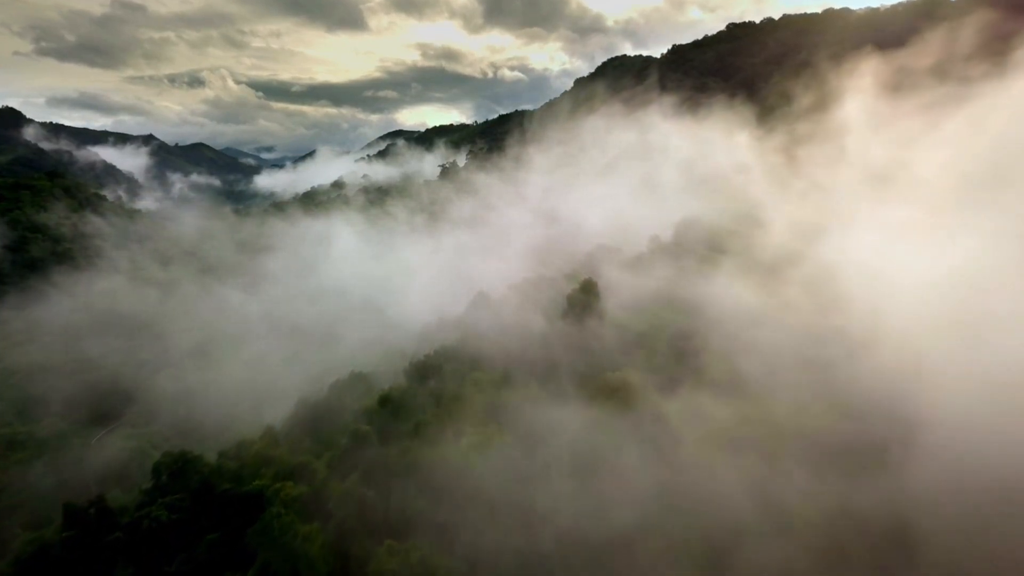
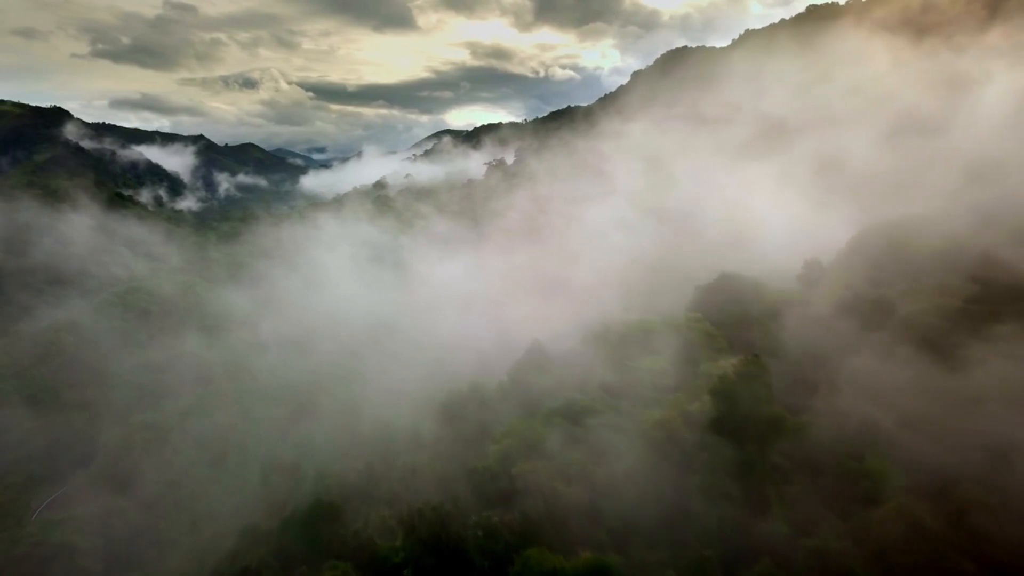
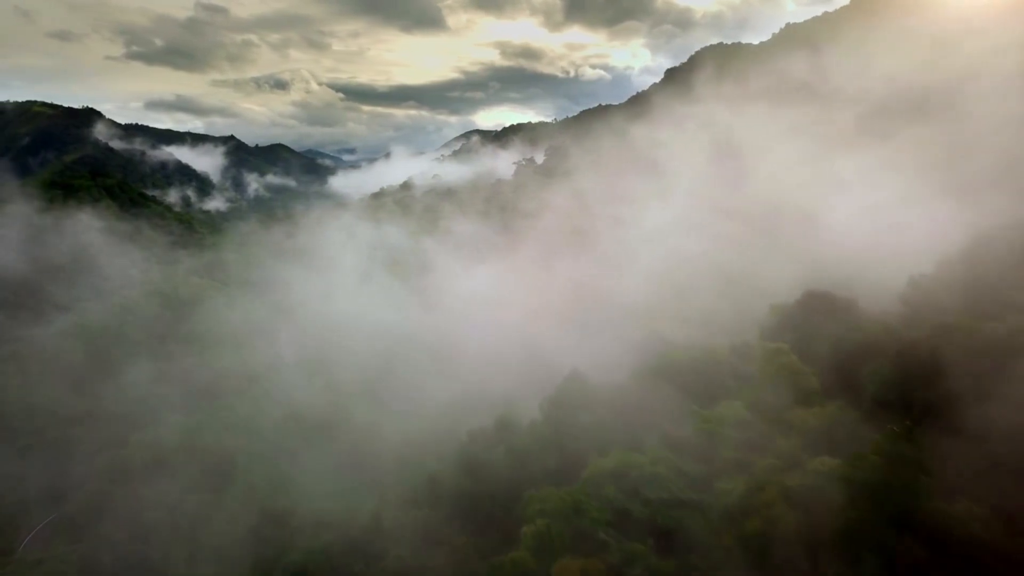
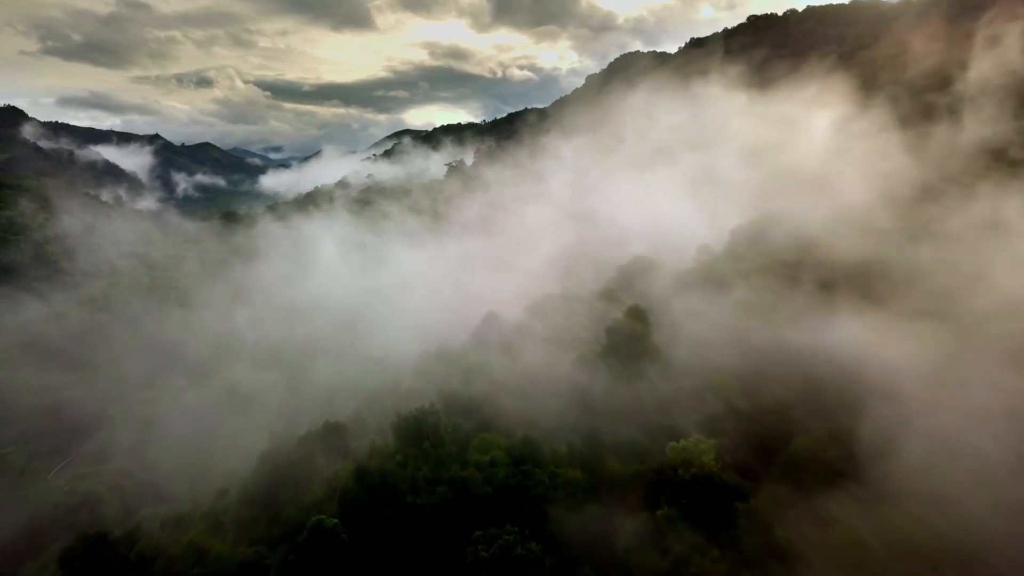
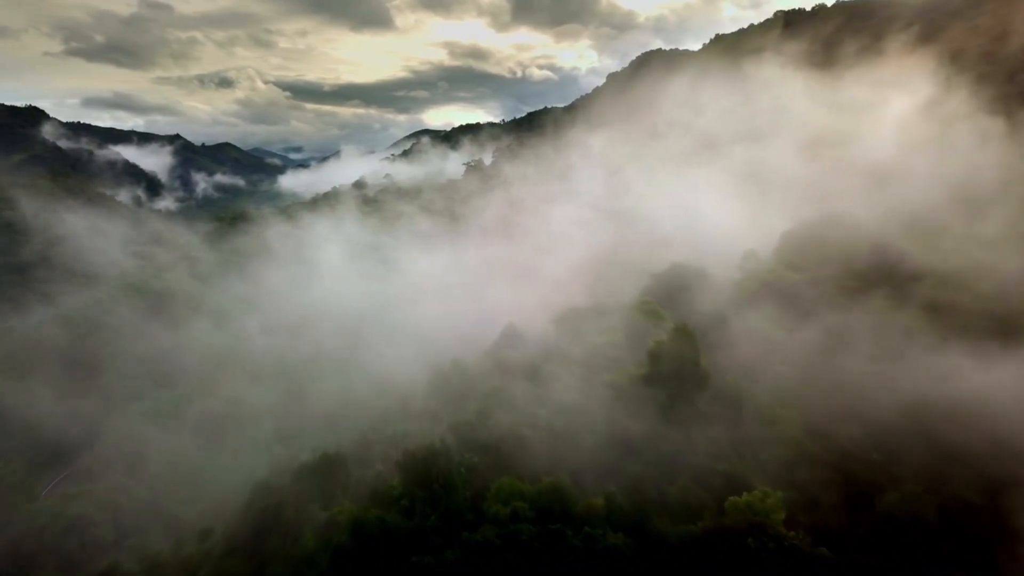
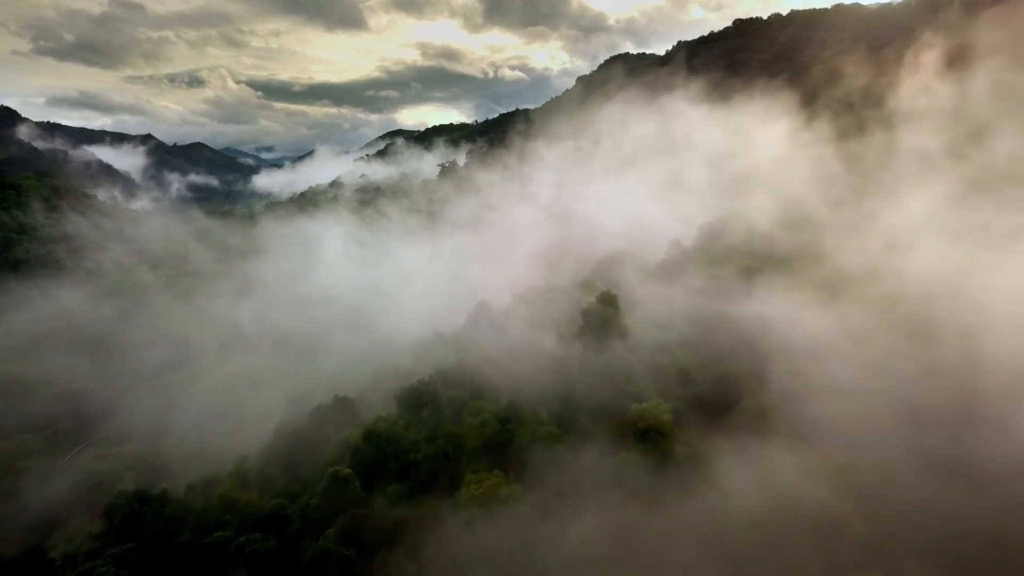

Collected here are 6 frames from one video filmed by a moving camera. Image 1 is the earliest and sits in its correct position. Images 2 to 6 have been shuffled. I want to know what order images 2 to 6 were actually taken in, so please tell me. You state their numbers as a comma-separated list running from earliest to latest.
6, 4, 5, 2, 3
